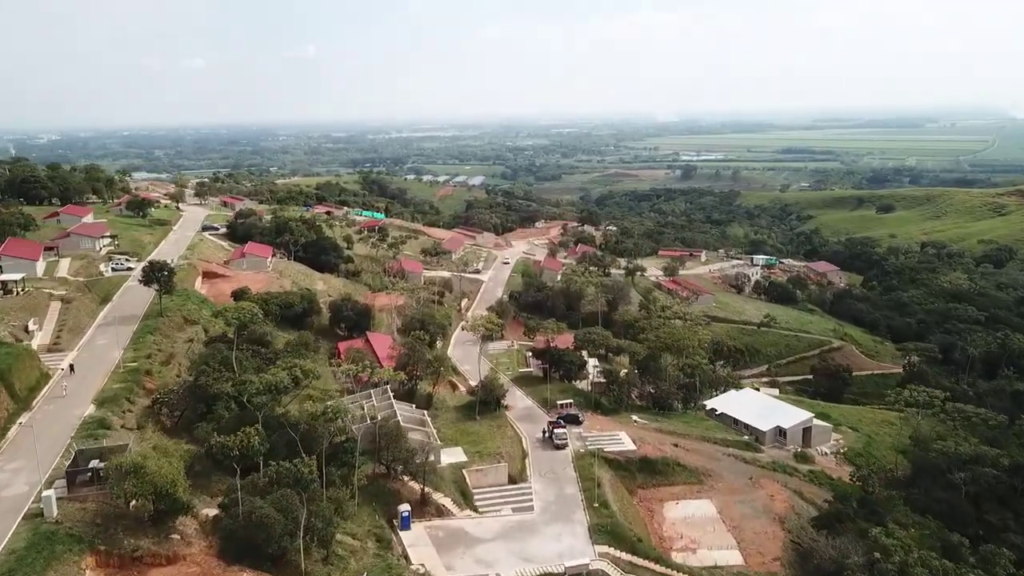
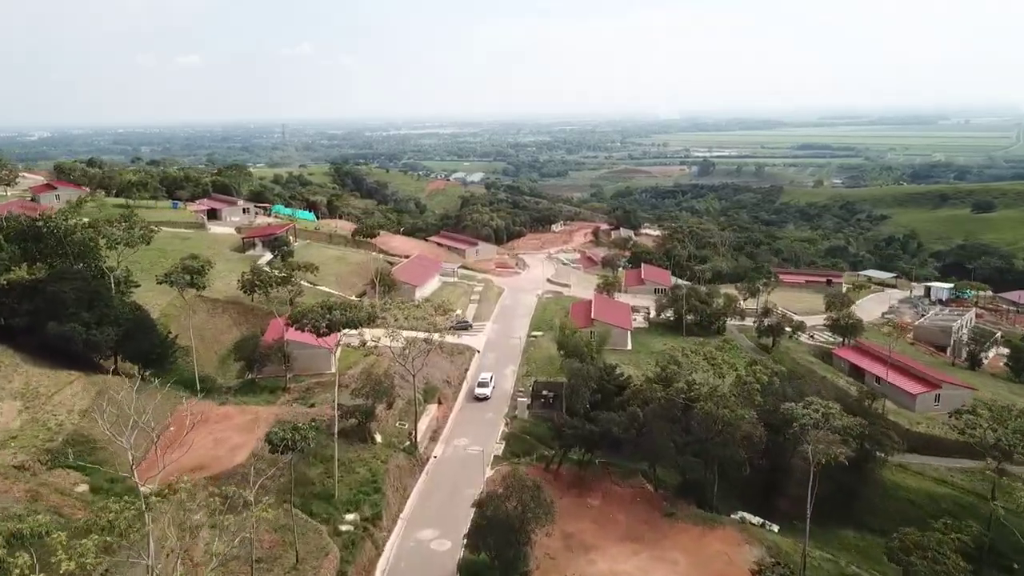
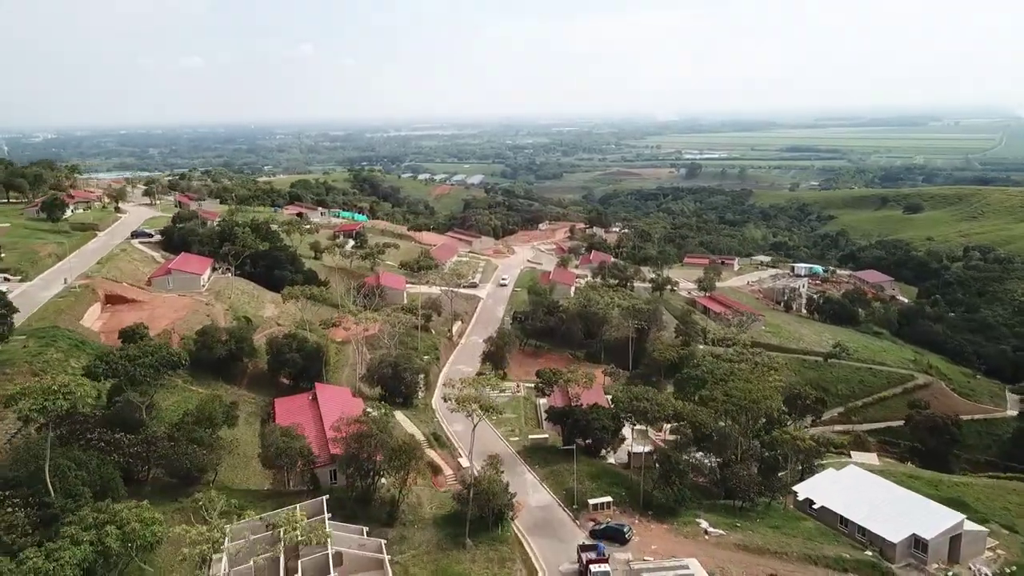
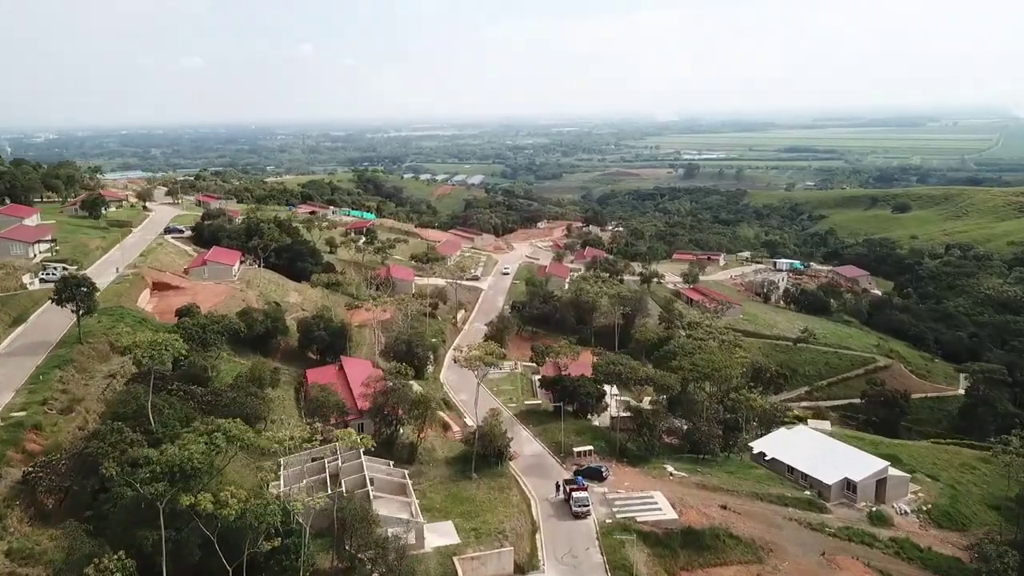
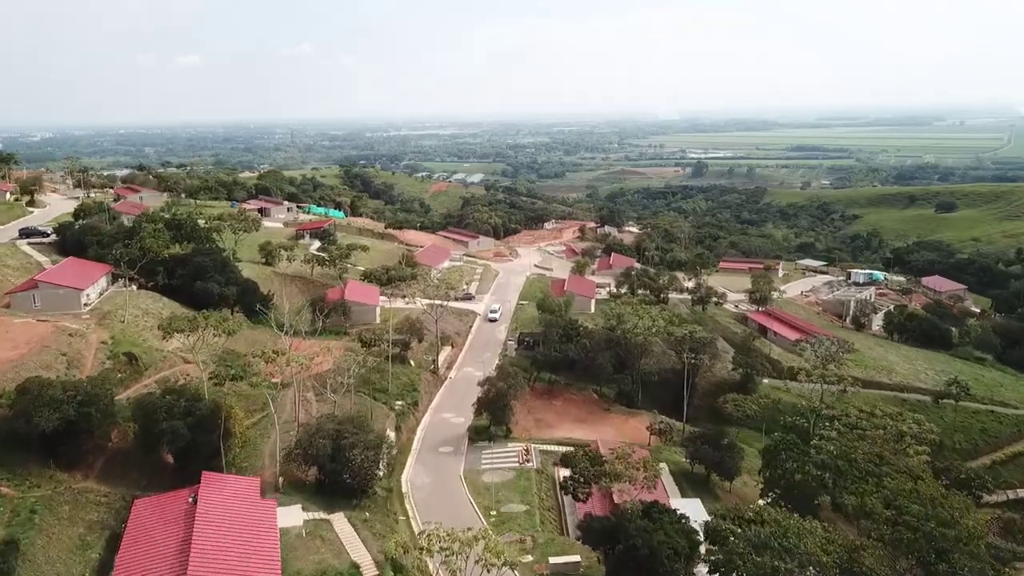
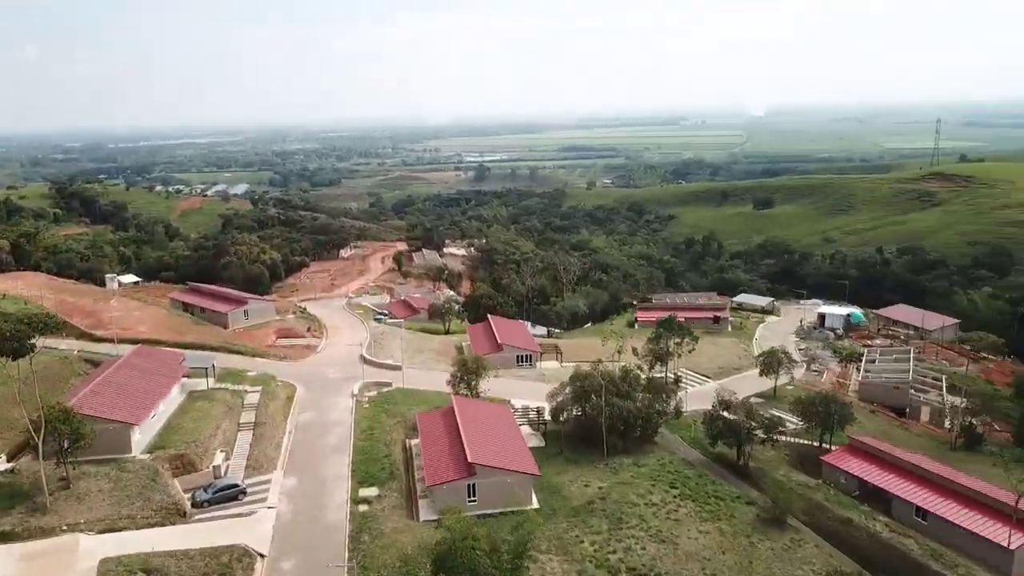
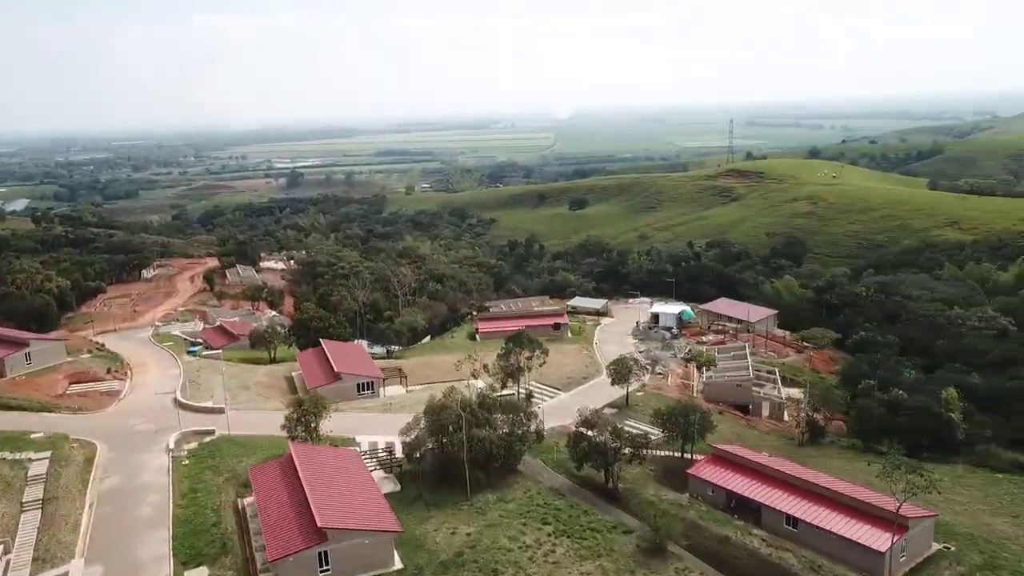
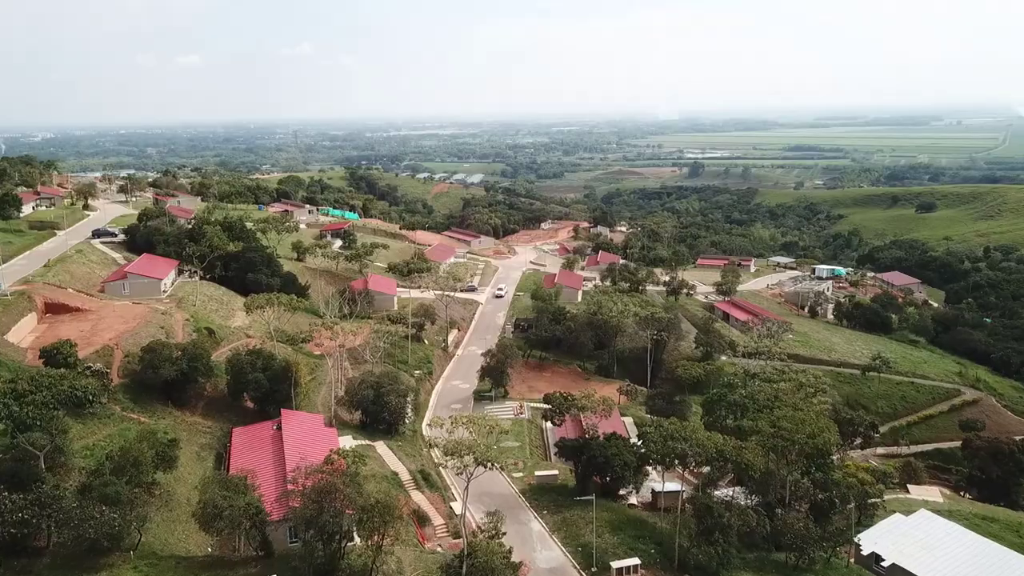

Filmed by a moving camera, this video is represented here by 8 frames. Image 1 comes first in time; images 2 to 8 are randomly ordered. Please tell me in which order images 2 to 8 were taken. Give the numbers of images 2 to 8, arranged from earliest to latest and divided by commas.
4, 3, 8, 5, 2, 6, 7
